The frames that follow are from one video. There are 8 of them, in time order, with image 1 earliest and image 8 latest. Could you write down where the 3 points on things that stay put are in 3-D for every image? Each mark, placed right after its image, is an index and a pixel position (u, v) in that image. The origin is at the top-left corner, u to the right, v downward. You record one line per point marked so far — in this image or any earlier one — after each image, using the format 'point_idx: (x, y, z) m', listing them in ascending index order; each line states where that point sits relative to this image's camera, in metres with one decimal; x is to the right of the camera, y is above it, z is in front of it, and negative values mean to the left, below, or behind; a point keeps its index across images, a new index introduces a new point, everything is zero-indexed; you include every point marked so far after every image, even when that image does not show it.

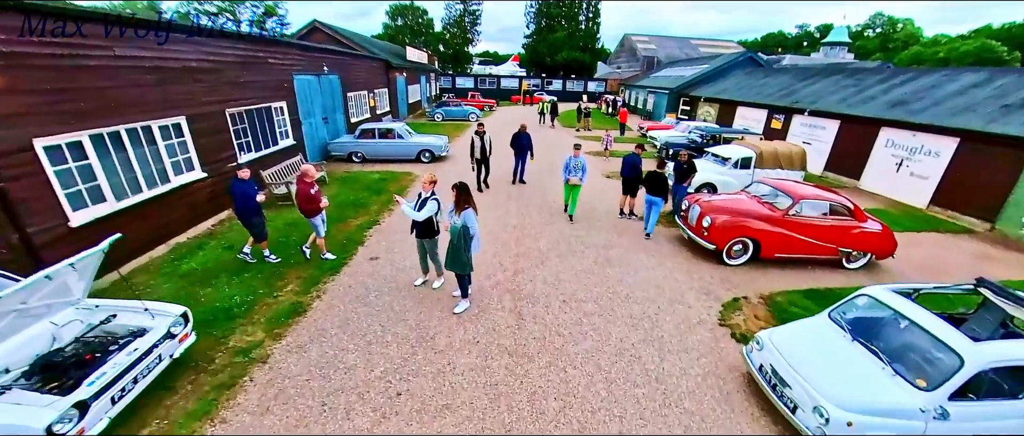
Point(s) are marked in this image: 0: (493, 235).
0: (-0.4, -0.4, +8.5) m
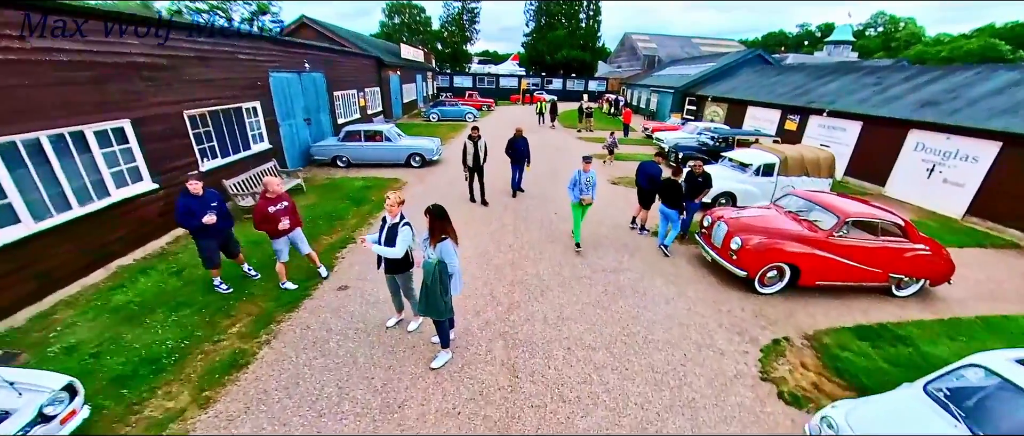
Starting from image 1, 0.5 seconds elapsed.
0: (-0.5, -0.7, +7.4) m
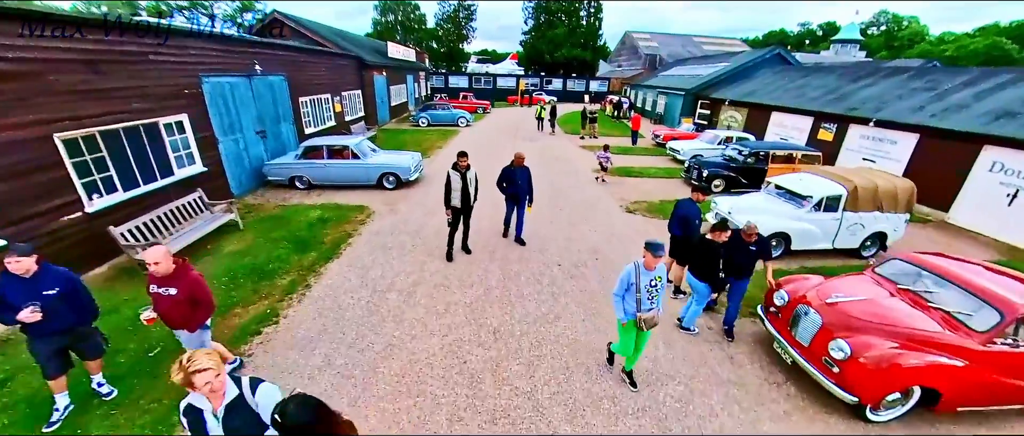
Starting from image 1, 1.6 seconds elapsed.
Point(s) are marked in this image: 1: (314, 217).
0: (-0.7, -1.8, +5.0) m
1: (-5.1, 0.0, +9.7) m
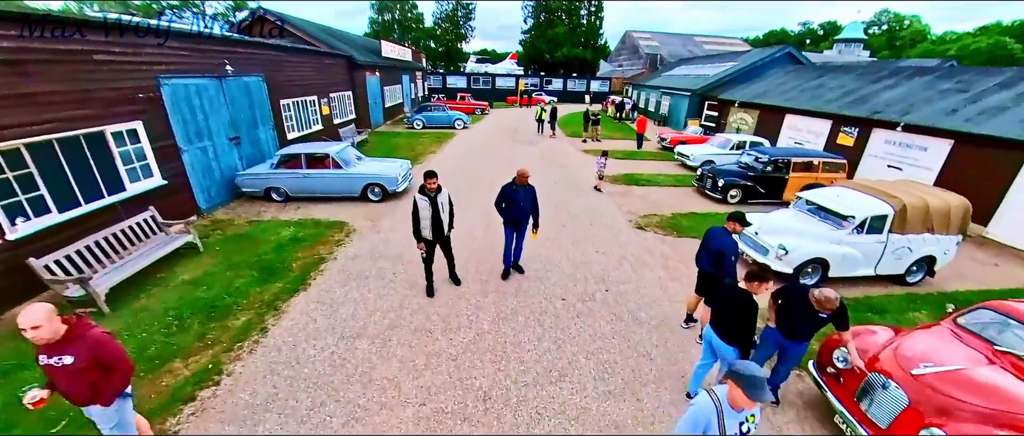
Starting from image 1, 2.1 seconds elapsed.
0: (-0.8, -2.2, +4.0) m
1: (-5.2, -0.4, +8.6) m
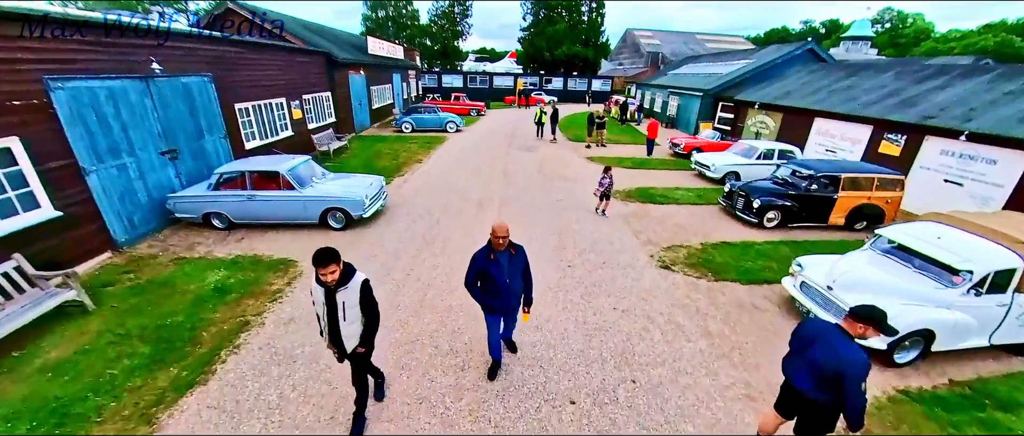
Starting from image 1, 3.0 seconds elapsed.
0: (-1.0, -3.0, +2.0) m
1: (-5.3, -1.2, +6.7) m
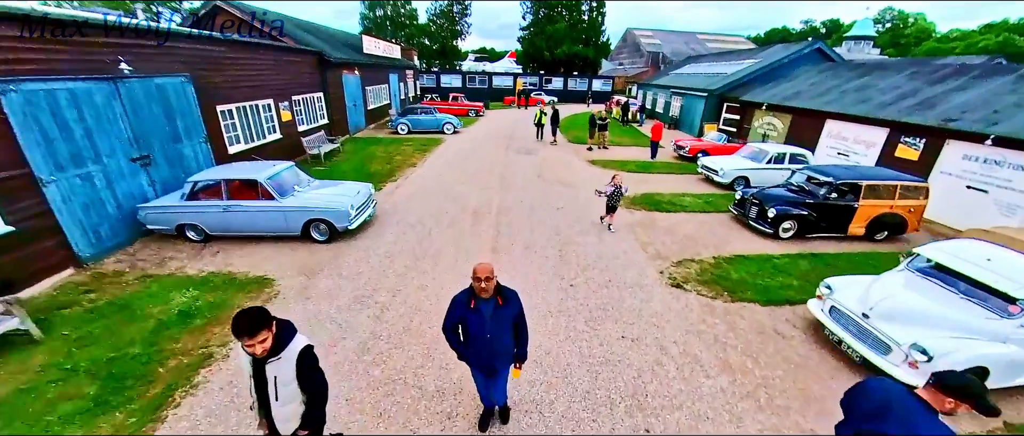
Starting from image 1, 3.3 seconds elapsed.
0: (-1.0, -3.2, +1.4) m
1: (-5.4, -1.4, +6.1) m
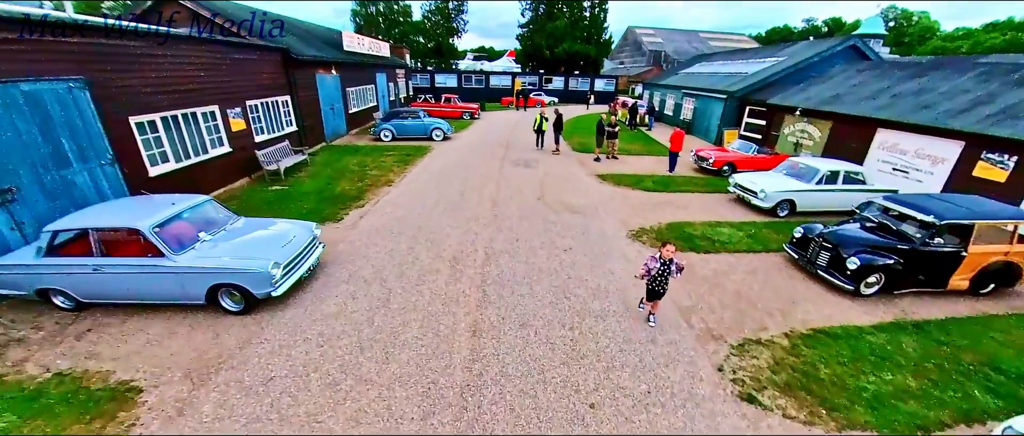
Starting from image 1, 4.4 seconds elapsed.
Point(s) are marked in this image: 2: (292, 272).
0: (-1.1, -4.2, -0.9) m
1: (-5.5, -2.4, +3.8) m
2: (-3.5, -0.8, +6.0) m
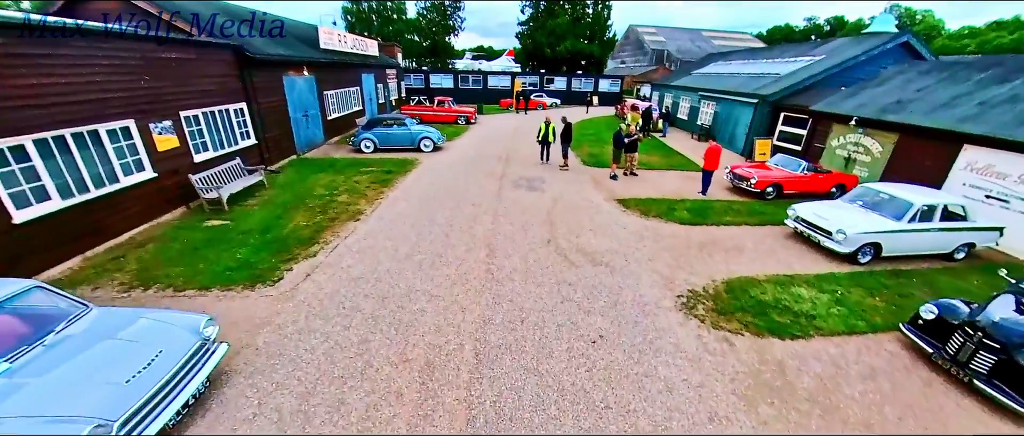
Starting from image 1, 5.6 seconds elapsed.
0: (-1.1, -5.3, -3.3) m
1: (-5.5, -3.4, +1.3) m
2: (-3.4, -1.9, +3.5) m
